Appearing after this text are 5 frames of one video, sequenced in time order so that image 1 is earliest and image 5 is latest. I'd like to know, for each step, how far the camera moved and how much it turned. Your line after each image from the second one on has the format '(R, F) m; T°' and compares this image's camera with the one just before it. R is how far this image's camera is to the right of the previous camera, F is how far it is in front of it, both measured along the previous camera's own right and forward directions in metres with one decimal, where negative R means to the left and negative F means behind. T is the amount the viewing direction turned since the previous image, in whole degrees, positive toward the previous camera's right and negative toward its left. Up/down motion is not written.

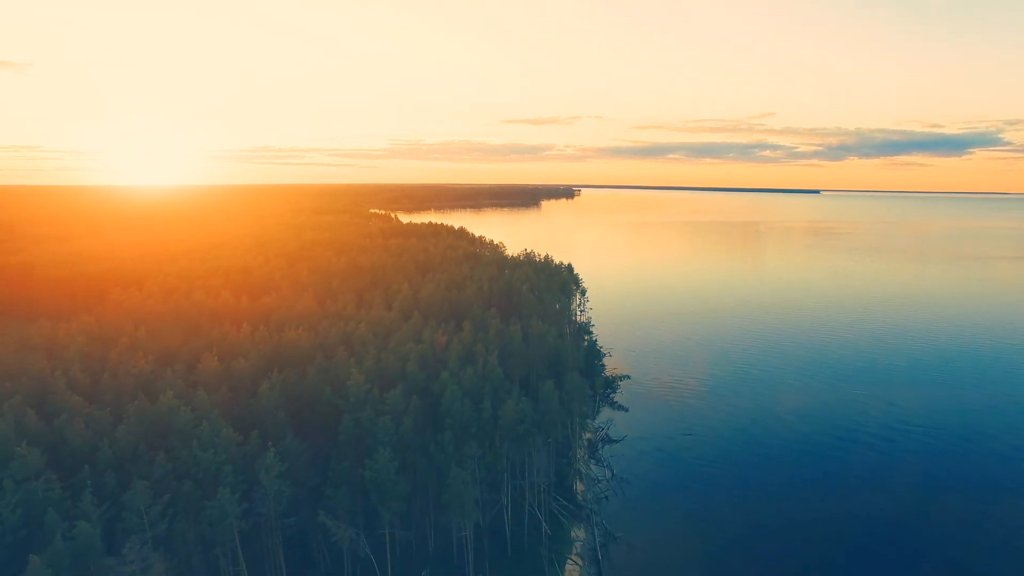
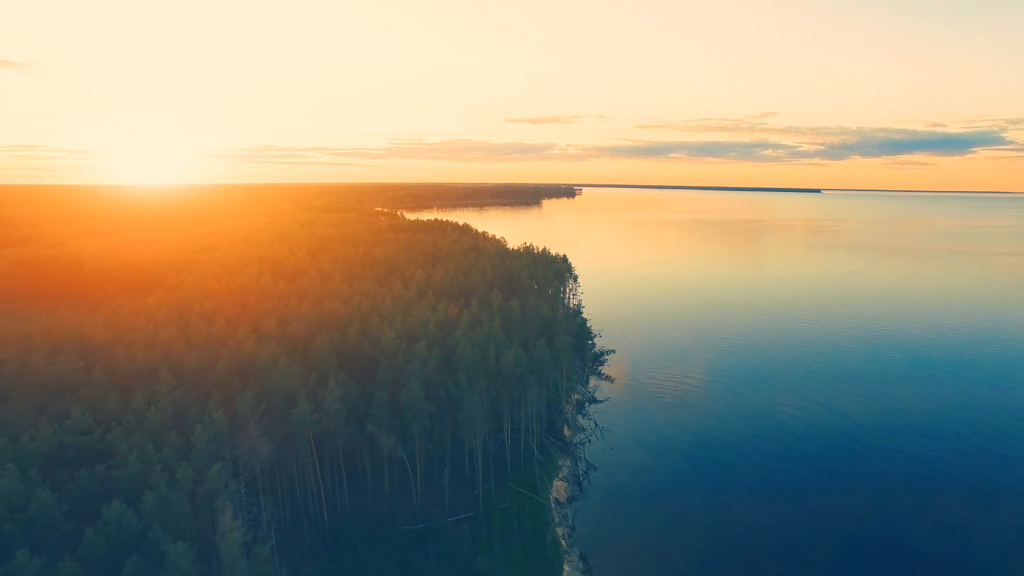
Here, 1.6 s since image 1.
(+0.2, -9.1) m; 0°
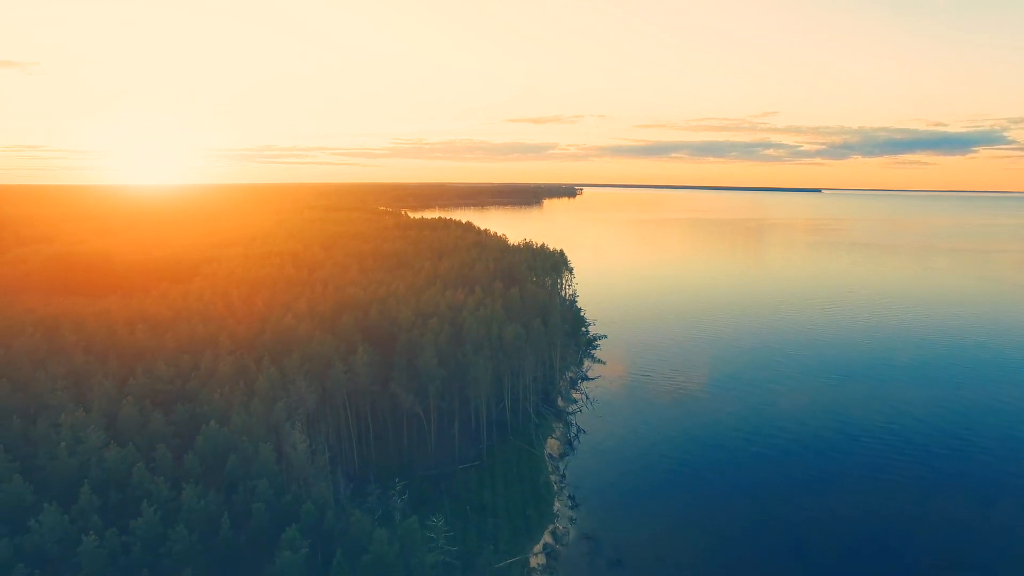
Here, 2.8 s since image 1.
(+0.1, -6.7) m; 0°
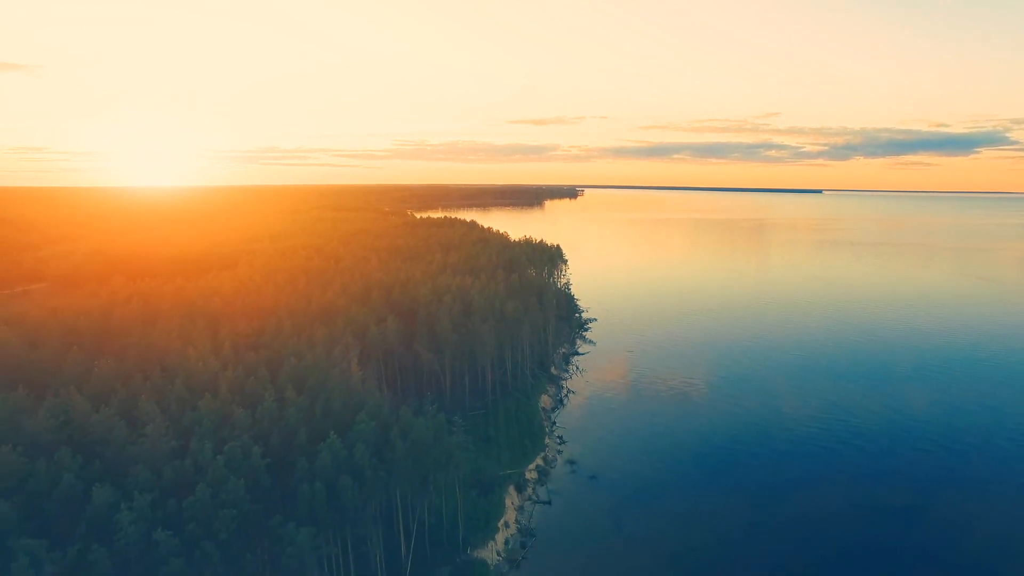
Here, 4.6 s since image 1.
(+0.2, -10.1) m; 0°
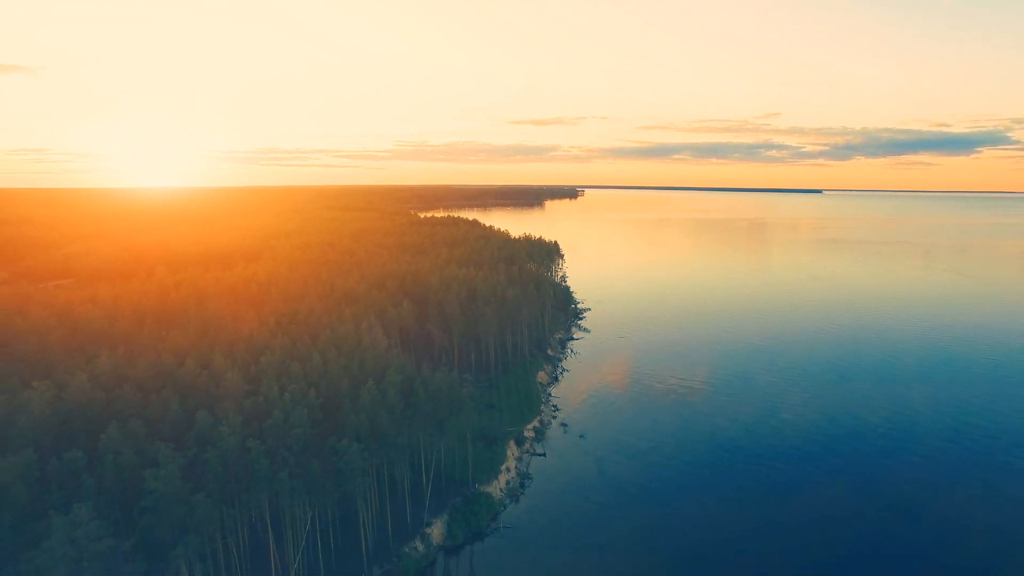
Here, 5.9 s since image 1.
(+0.1, -7.2) m; 0°
